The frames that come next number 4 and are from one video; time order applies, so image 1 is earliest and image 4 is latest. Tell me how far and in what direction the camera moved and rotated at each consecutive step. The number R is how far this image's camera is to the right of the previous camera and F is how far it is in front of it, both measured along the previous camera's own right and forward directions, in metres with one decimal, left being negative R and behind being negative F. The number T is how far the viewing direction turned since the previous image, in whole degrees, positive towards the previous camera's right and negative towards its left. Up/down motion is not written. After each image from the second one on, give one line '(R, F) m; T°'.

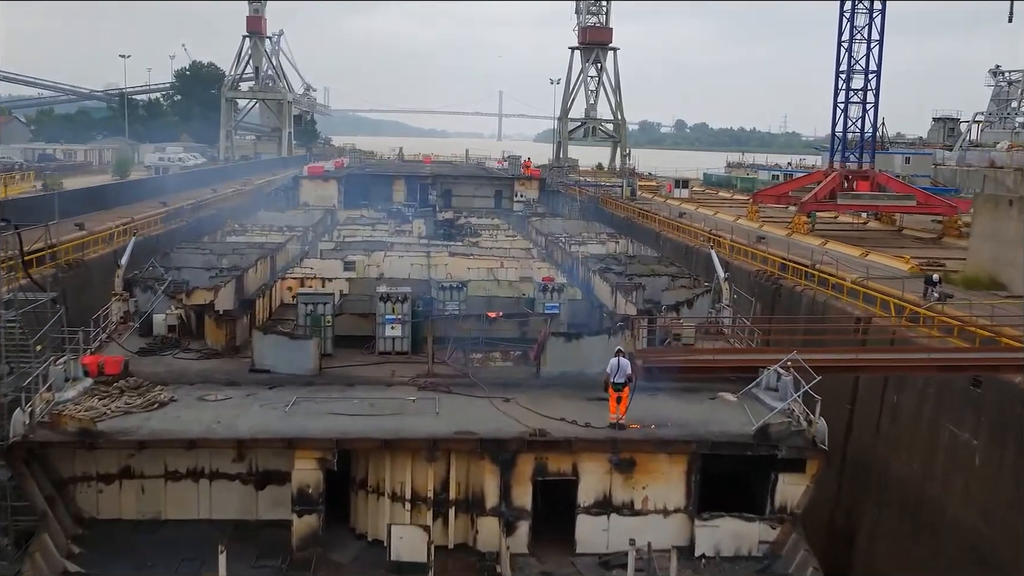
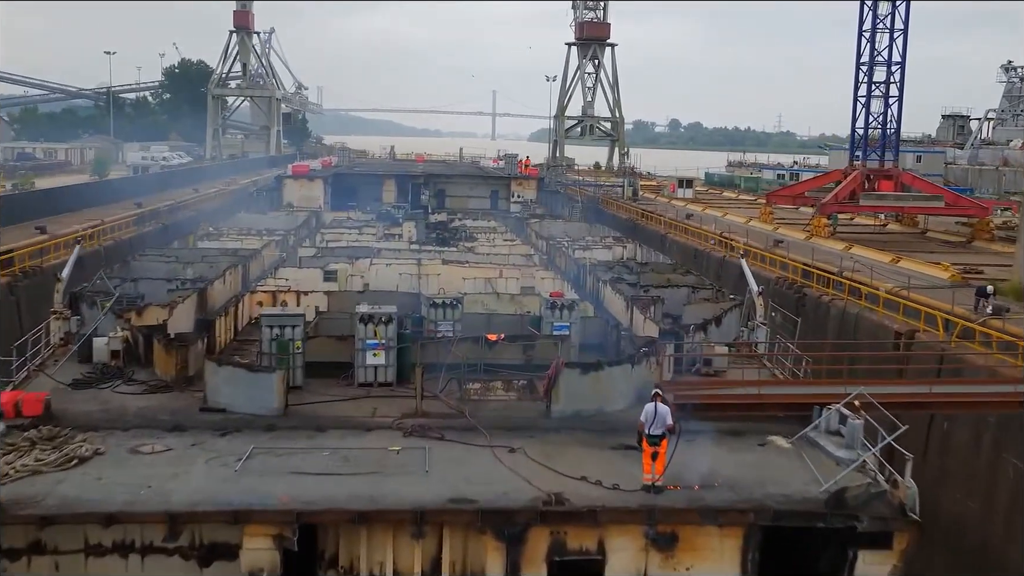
(-0.1, +1.5) m; 0°
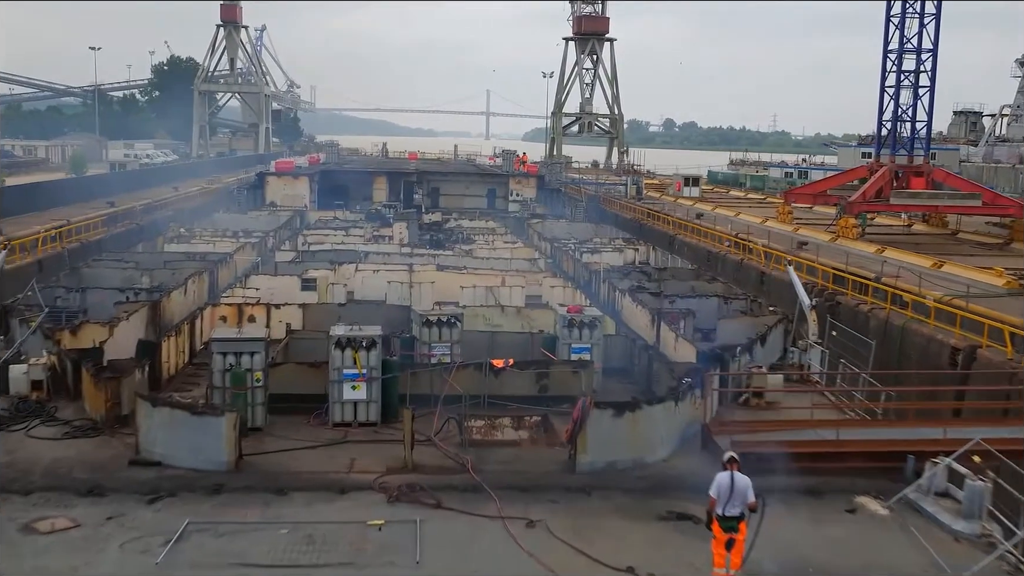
(-0.1, +1.6) m; 0°
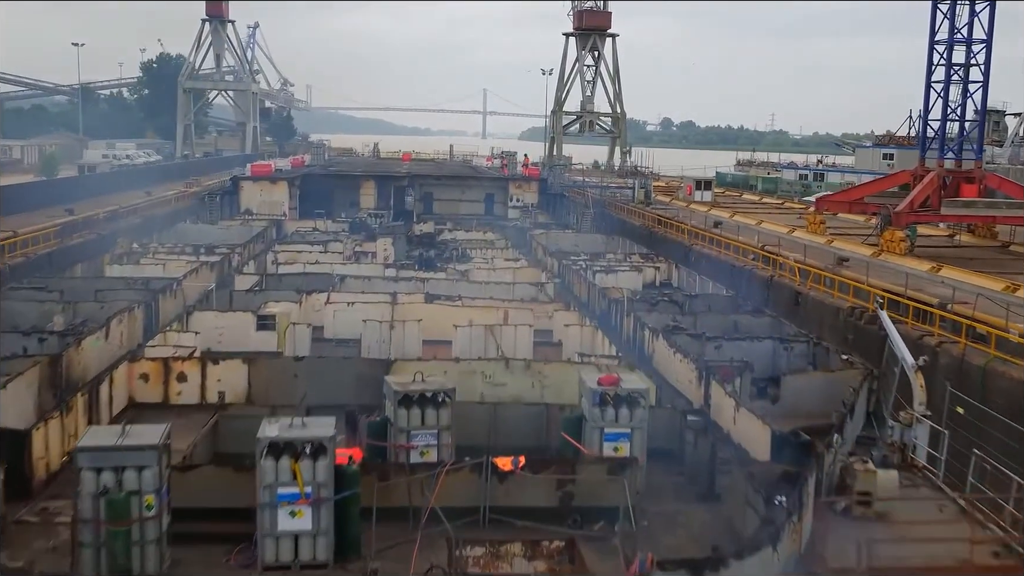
(-0.1, +2.1) m; 0°
